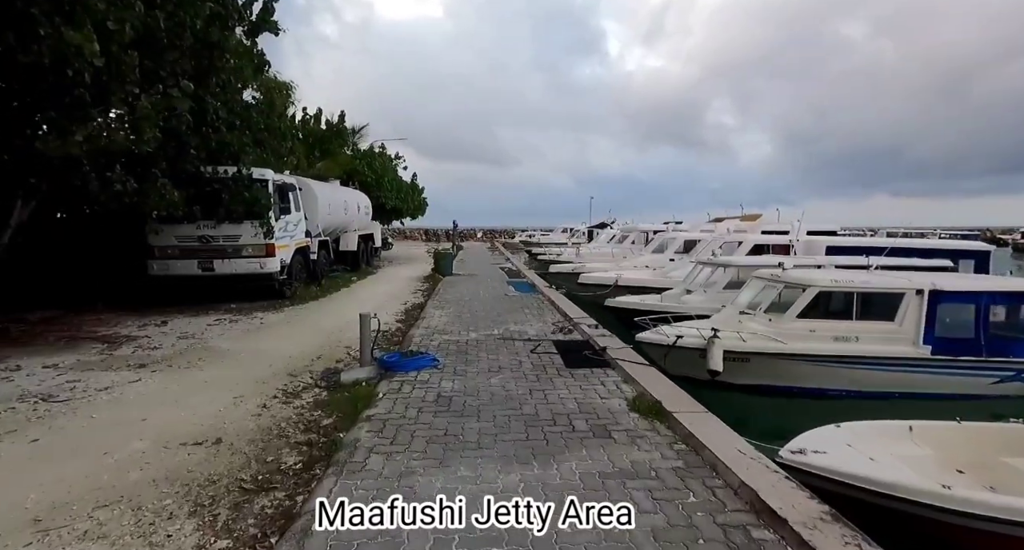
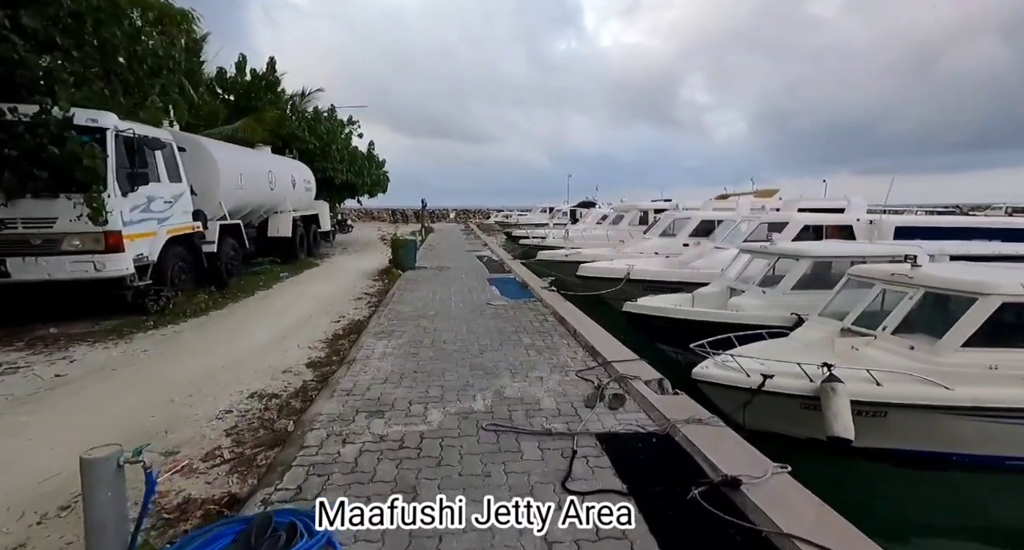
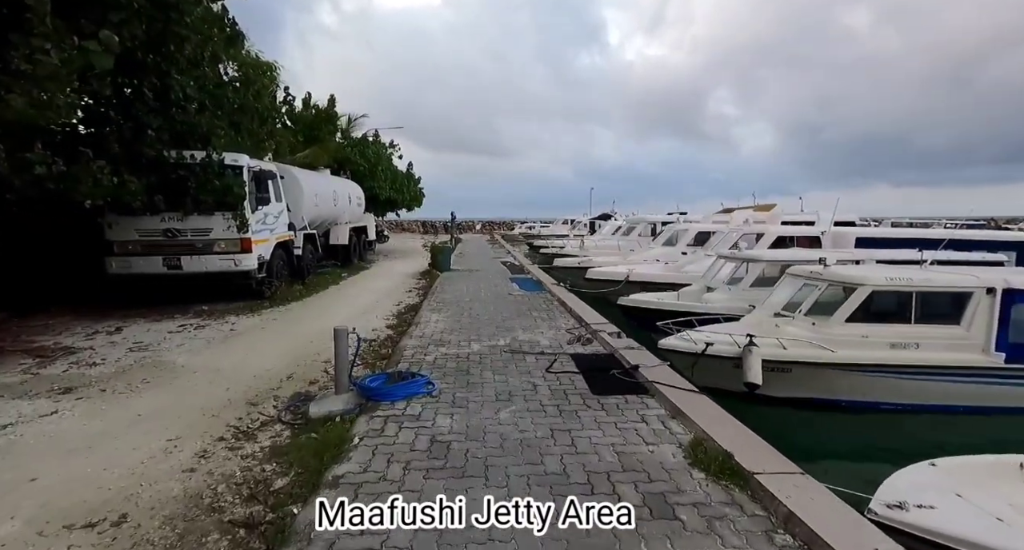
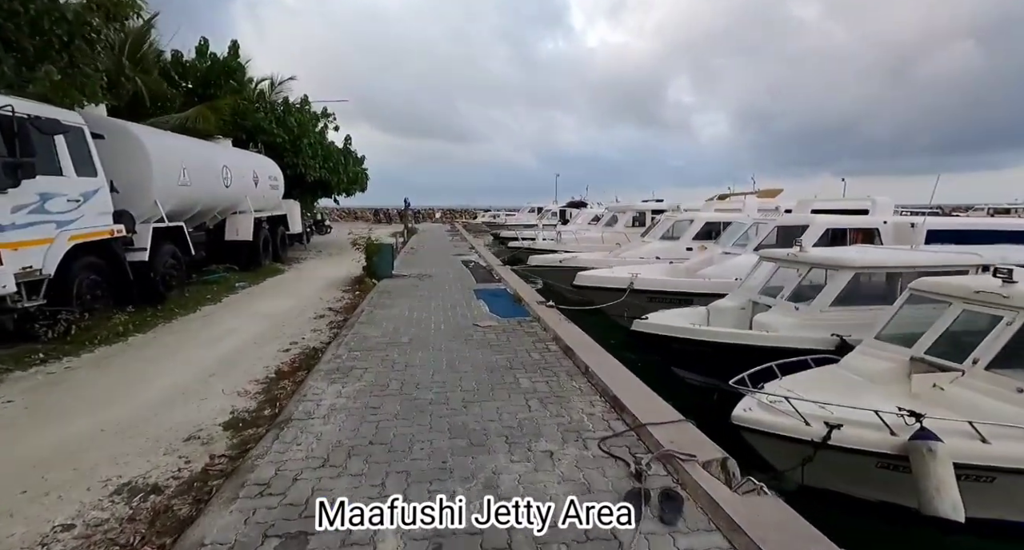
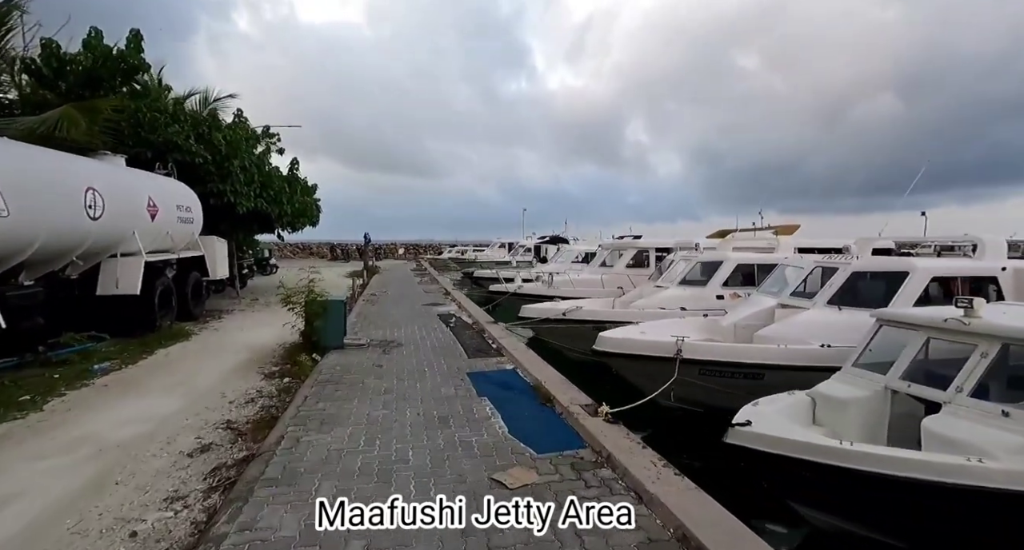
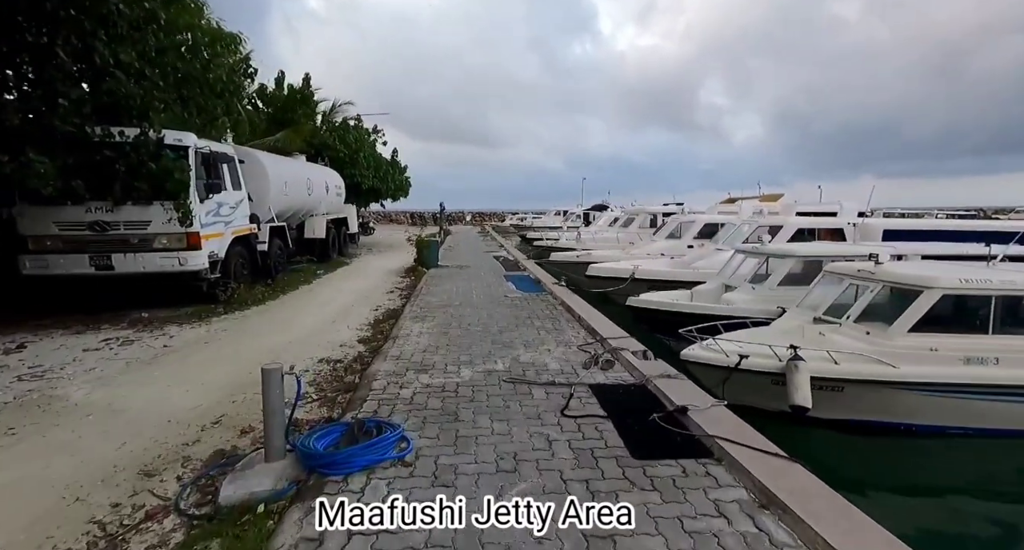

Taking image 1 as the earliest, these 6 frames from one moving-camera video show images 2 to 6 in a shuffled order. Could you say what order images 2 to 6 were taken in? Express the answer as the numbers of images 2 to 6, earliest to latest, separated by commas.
3, 6, 2, 4, 5
